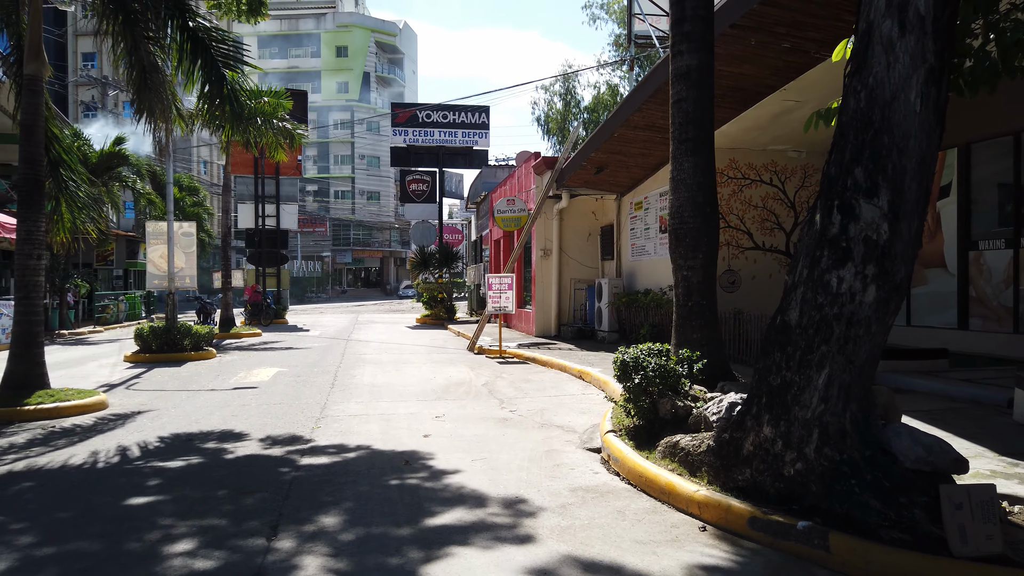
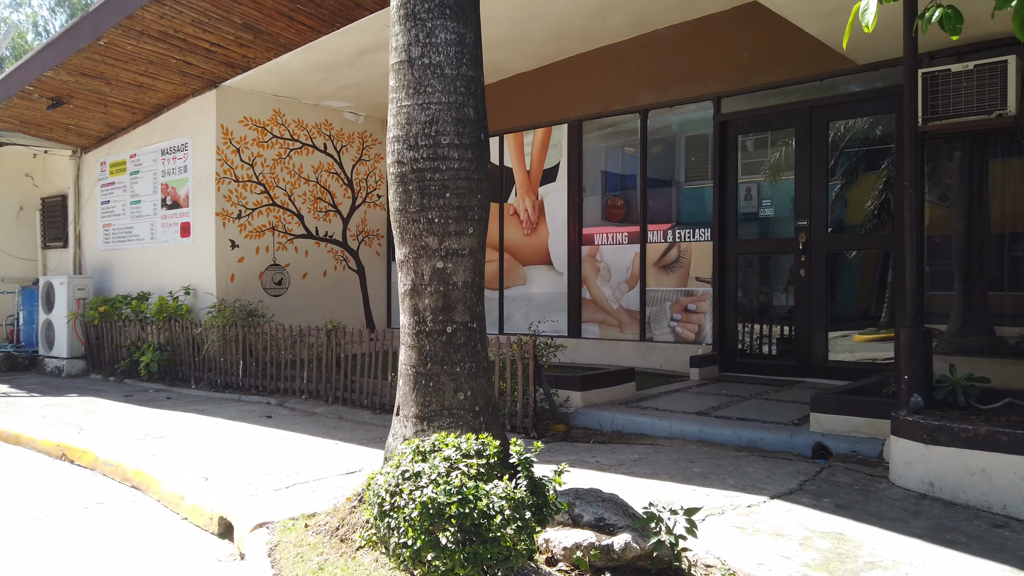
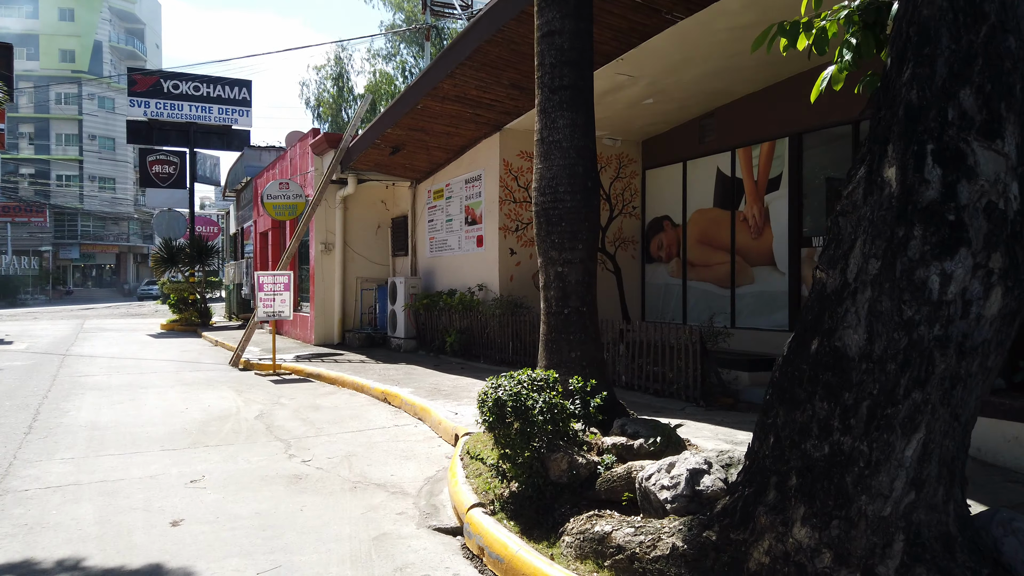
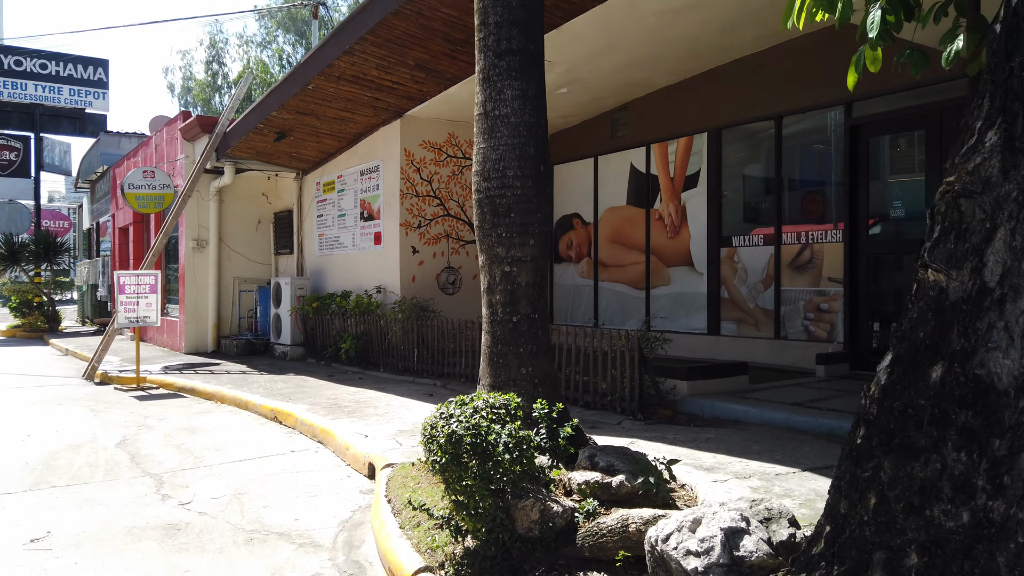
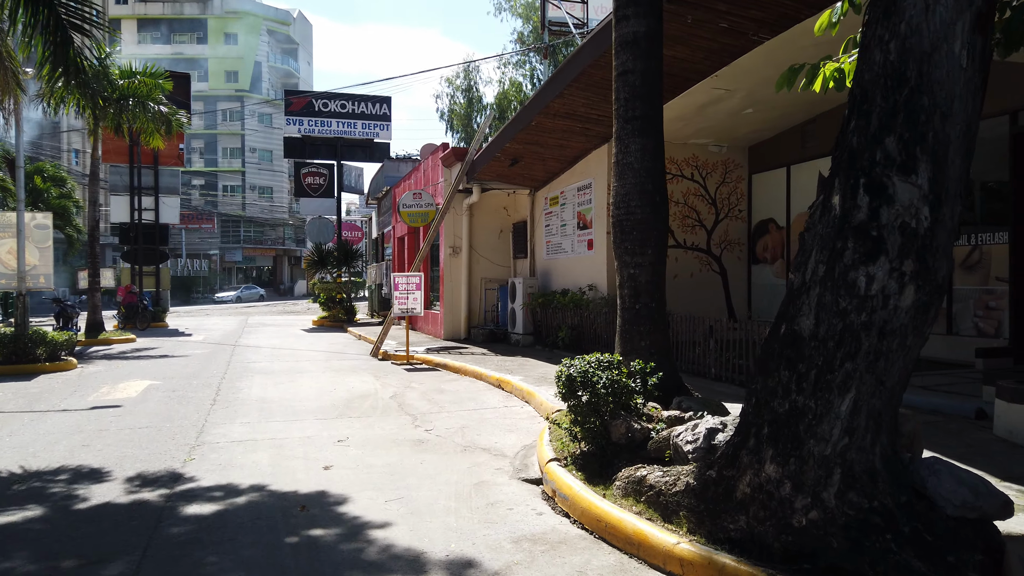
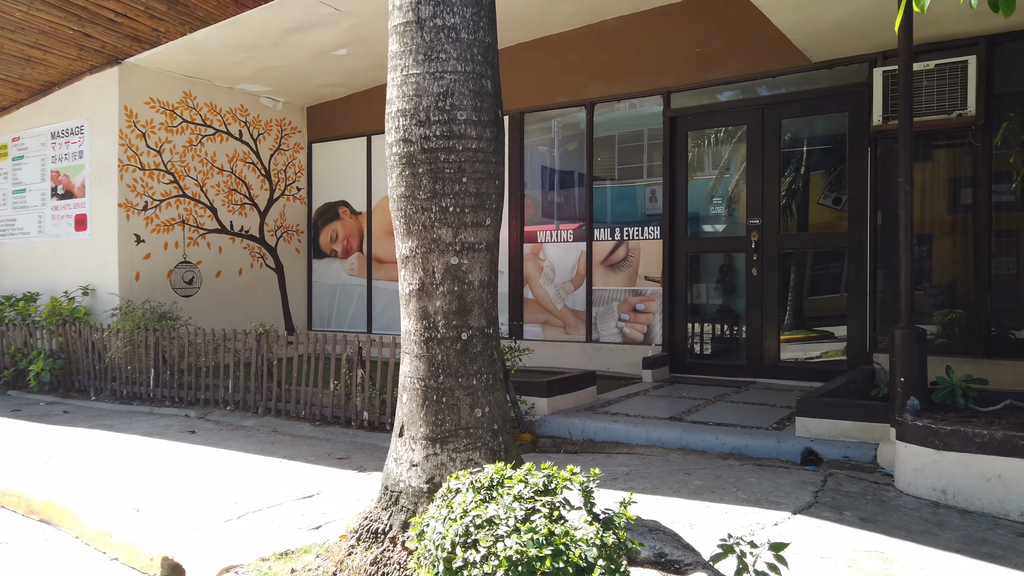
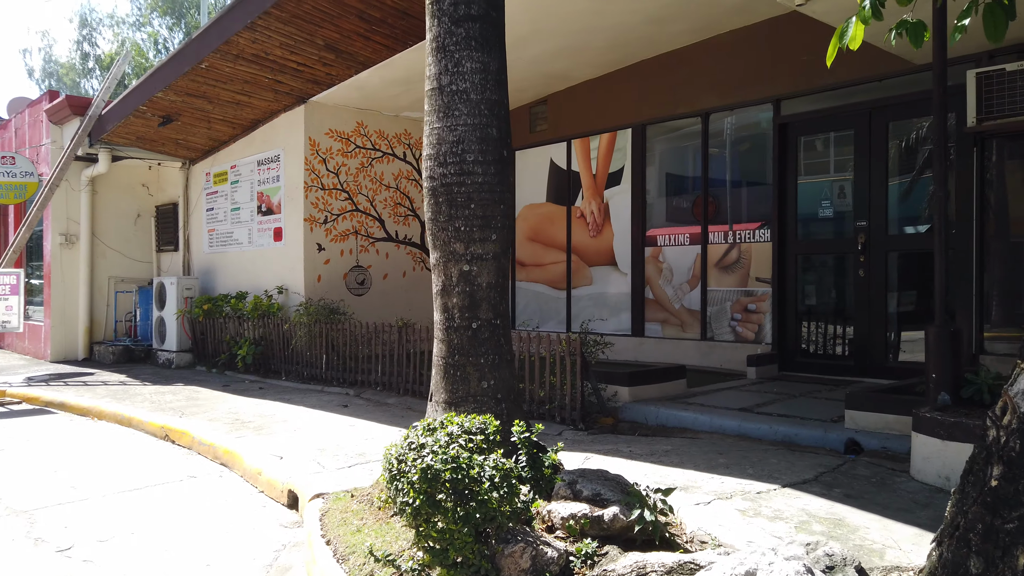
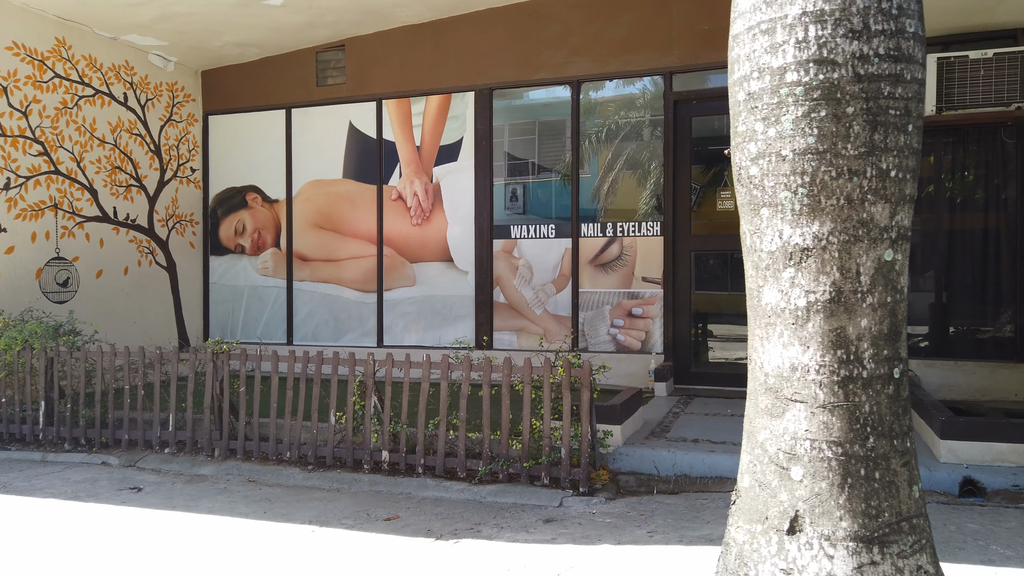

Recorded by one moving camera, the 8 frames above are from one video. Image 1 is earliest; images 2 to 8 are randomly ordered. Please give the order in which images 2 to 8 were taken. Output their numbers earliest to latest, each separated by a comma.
5, 3, 4, 7, 2, 6, 8
